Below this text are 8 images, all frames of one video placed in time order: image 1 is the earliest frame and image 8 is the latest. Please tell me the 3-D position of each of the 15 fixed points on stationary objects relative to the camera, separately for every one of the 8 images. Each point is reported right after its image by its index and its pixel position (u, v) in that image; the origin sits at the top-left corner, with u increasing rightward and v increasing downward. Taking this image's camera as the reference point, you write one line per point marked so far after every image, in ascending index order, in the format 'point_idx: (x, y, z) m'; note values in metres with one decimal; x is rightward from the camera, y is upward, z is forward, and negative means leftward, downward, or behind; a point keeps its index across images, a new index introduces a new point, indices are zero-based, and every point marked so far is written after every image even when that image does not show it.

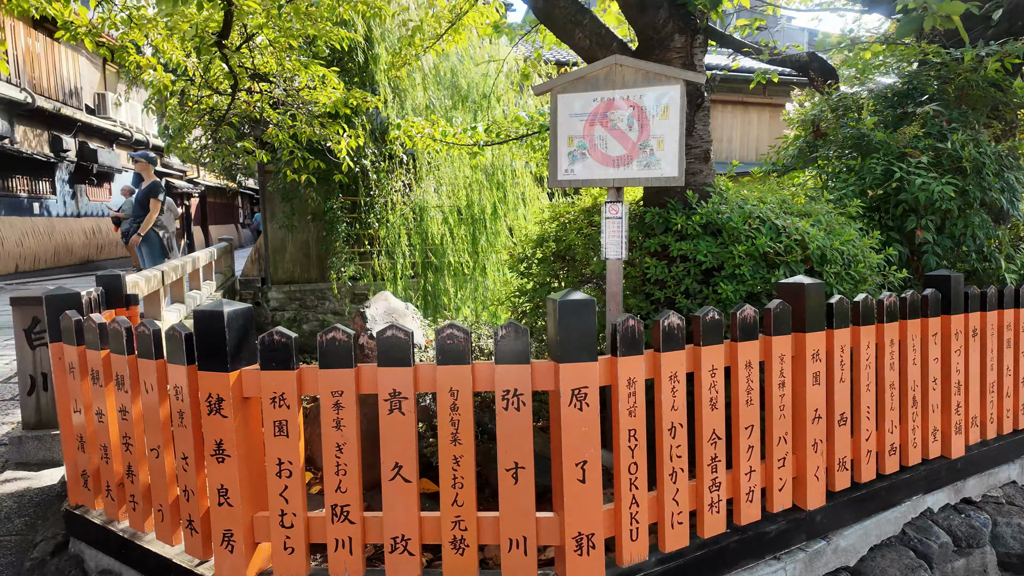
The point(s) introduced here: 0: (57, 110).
0: (-8.8, +3.4, +11.7) m
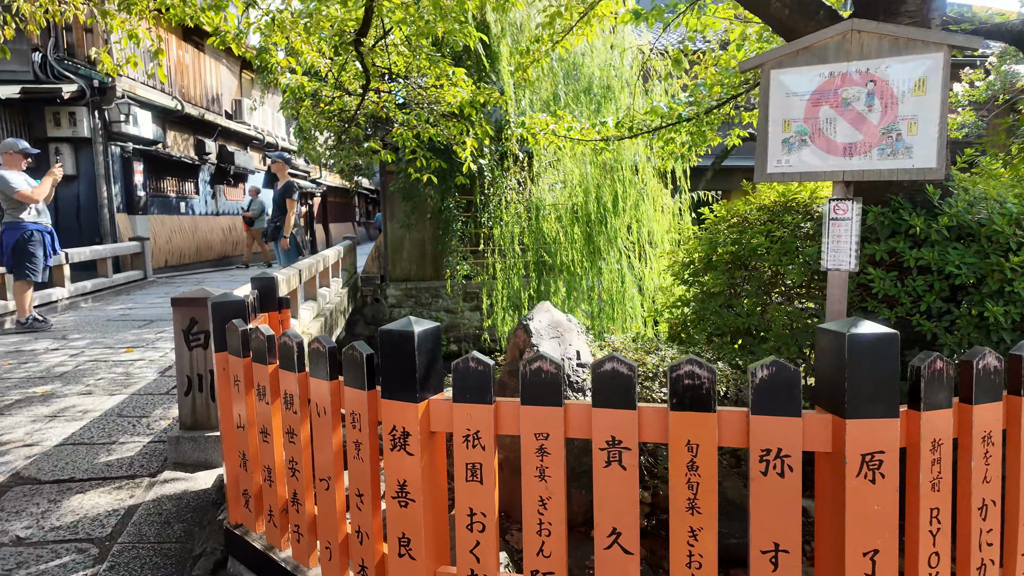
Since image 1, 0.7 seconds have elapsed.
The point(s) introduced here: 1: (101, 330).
0: (-6.5, +3.6, +12.6) m
1: (-4.3, -0.4, +6.3) m
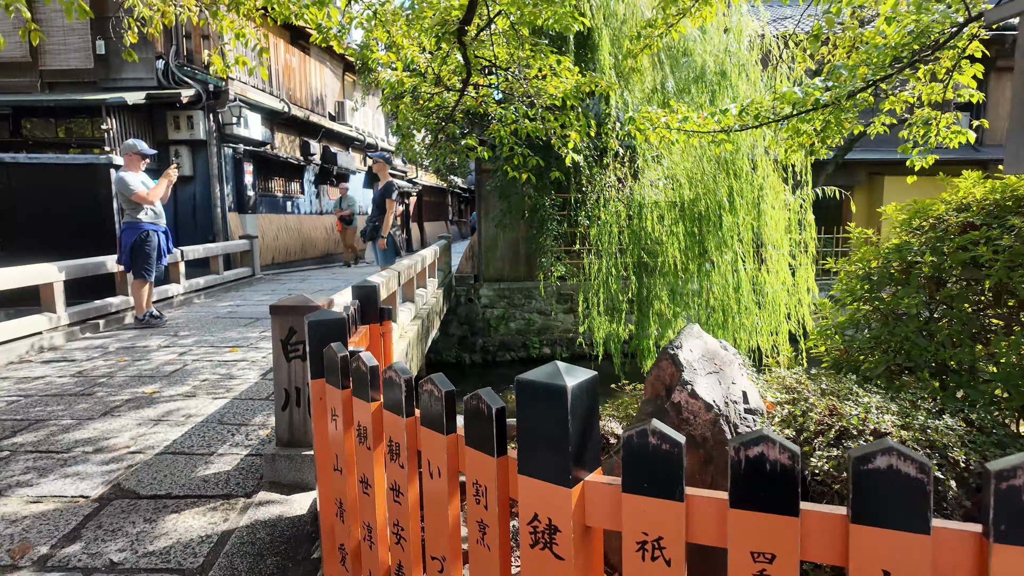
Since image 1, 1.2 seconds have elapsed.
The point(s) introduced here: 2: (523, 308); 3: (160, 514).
0: (-4.4, +3.7, +12.9) m
1: (-3.2, -0.4, +6.4) m
2: (+0.2, -0.4, +11.4) m
3: (-1.5, -1.0, +2.5) m
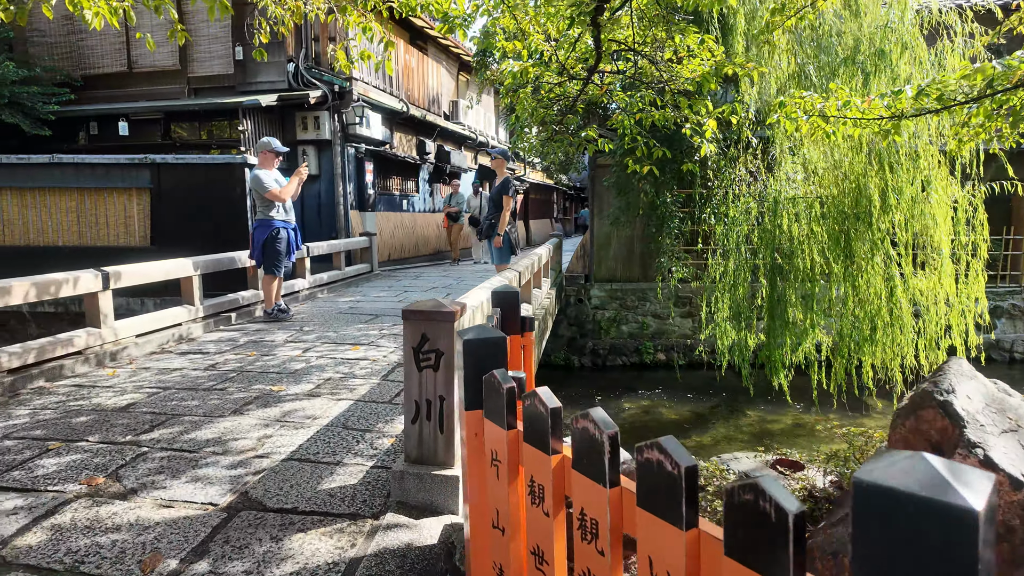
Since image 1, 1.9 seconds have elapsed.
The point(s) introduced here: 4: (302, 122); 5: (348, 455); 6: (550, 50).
0: (-1.9, +3.7, +13.1) m
1: (-2.0, -0.4, +6.5) m
2: (+2.2, -0.4, +10.8) m
3: (-0.9, -1.0, +2.4) m
4: (-3.6, +2.9, +10.4) m
5: (-0.8, -0.9, +3.1) m
6: (+0.4, +2.4, +6.0) m
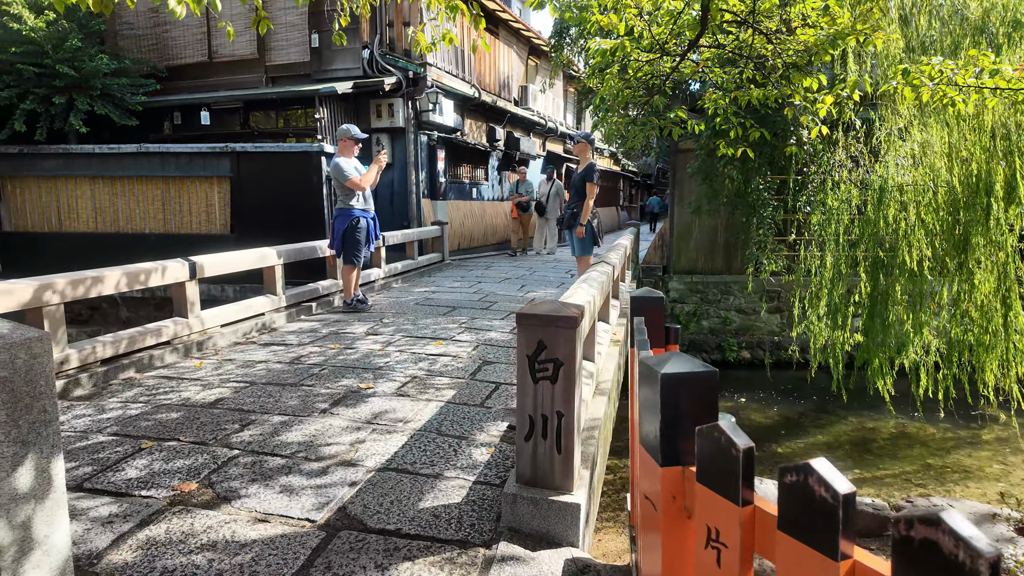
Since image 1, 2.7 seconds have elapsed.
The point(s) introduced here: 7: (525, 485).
0: (-0.4, +4.0, +12.8) m
1: (-1.1, -0.3, +6.3) m
2: (+3.5, -0.3, +10.2) m
3: (-0.4, -1.0, +2.1) m
4: (-2.3, +3.1, +10.3) m
5: (-0.3, -0.8, +2.8) m
6: (+1.2, +2.4, +5.5) m
7: (0.0, -0.8, +2.4) m
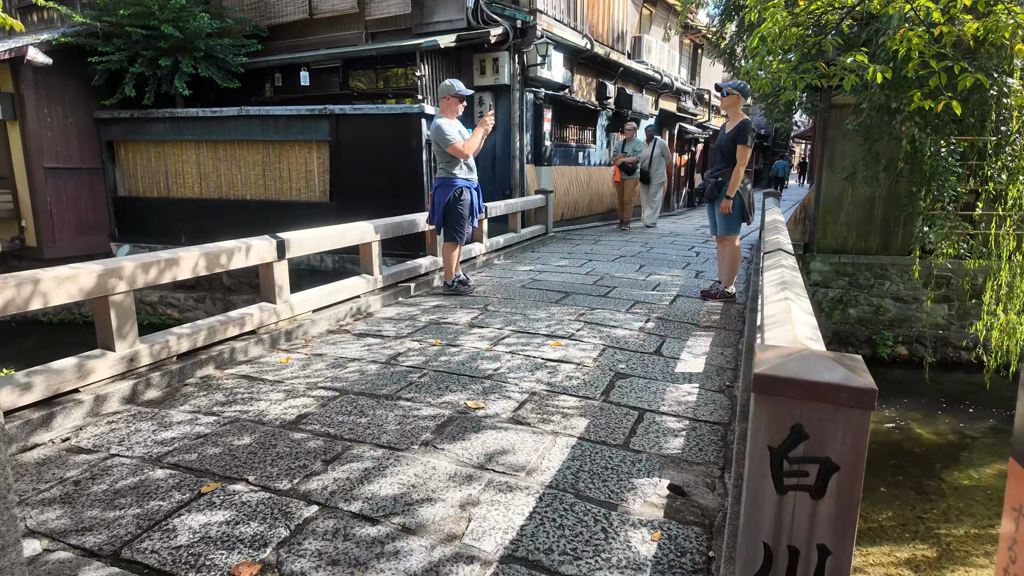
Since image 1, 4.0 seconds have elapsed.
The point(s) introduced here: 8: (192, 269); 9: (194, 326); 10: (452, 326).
0: (+1.8, +4.5, +11.5) m
1: (+0.1, -0.1, +5.5) m
2: (+5.2, -0.1, +8.6) m
3: (+0.1, -1.0, +1.3) m
4: (-0.5, +3.5, +9.4) m
5: (+0.3, -0.9, +2.0) m
6: (+2.3, +2.4, +4.2) m
7: (+0.6, -0.9, +1.4) m
8: (-2.0, +0.1, +3.7) m
9: (-2.0, -0.2, +3.7) m
10: (-0.5, -0.3, +4.6) m
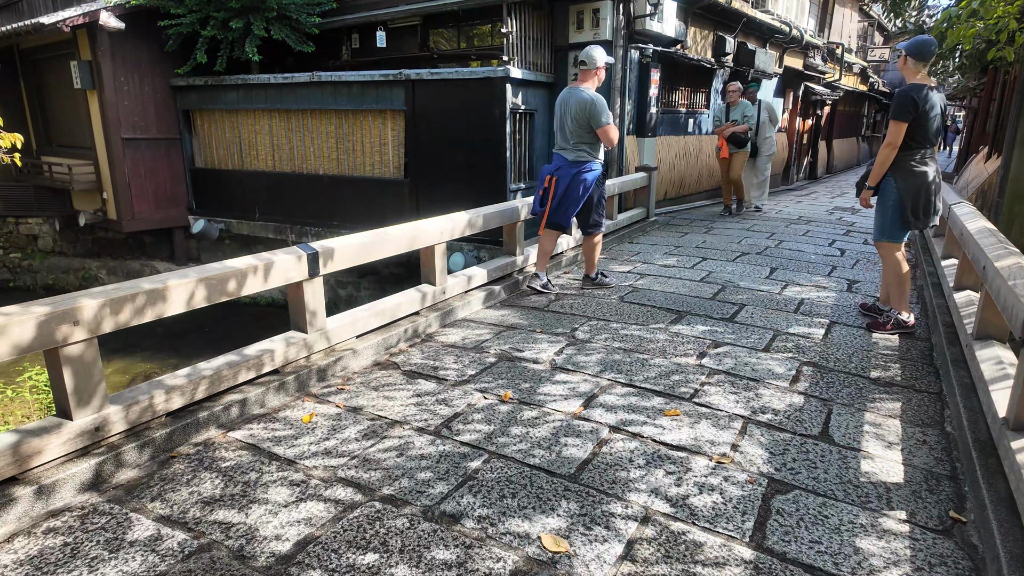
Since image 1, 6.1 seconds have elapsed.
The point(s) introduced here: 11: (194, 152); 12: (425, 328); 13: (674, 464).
0: (+3.5, +4.6, +9.7) m
1: (+0.7, -0.3, +4.3) m
2: (+6.3, -0.2, +6.7) m
3: (+0.1, -1.4, +0.2) m
4: (+0.9, +3.6, +8.0) m
5: (+0.4, -1.2, +0.8) m
6: (+2.9, +2.1, +2.5) m
7: (+0.6, -1.3, +0.3) m
8: (-1.5, -0.1, +2.8) m
9: (-1.5, -0.4, +2.8) m
10: (+0.1, -0.5, +3.5) m
11: (-5.5, +2.3, +10.3) m
12: (-0.6, -0.3, +4.1) m
13: (+0.7, -0.7, +2.6) m
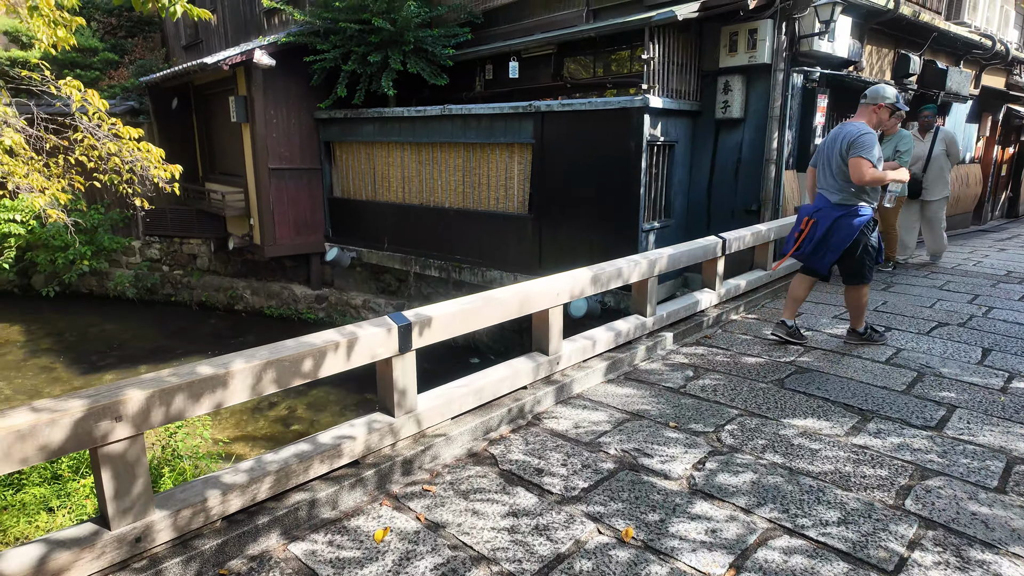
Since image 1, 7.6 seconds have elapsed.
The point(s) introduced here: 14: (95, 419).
0: (+5.6, +3.7, +8.2) m
1: (+1.5, -0.8, +3.4) m
2: (+7.4, -1.1, +4.6) m
3: (-0.1, -1.7, -0.5) m
4: (+2.6, +2.9, +7.1) m
5: (+0.4, -1.6, 0.0) m
6: (+3.3, +1.6, +1.3) m
7: (+0.5, -1.6, -0.6) m
8: (-1.0, -0.4, +2.4) m
9: (-1.0, -0.7, +2.4) m
10: (+0.7, -0.9, +2.8) m
11: (-3.2, +1.9, +10.7) m
12: (+0.1, -0.7, +3.5) m
13: (+1.0, -1.2, +1.7) m
14: (-1.4, -0.4, +2.0) m
